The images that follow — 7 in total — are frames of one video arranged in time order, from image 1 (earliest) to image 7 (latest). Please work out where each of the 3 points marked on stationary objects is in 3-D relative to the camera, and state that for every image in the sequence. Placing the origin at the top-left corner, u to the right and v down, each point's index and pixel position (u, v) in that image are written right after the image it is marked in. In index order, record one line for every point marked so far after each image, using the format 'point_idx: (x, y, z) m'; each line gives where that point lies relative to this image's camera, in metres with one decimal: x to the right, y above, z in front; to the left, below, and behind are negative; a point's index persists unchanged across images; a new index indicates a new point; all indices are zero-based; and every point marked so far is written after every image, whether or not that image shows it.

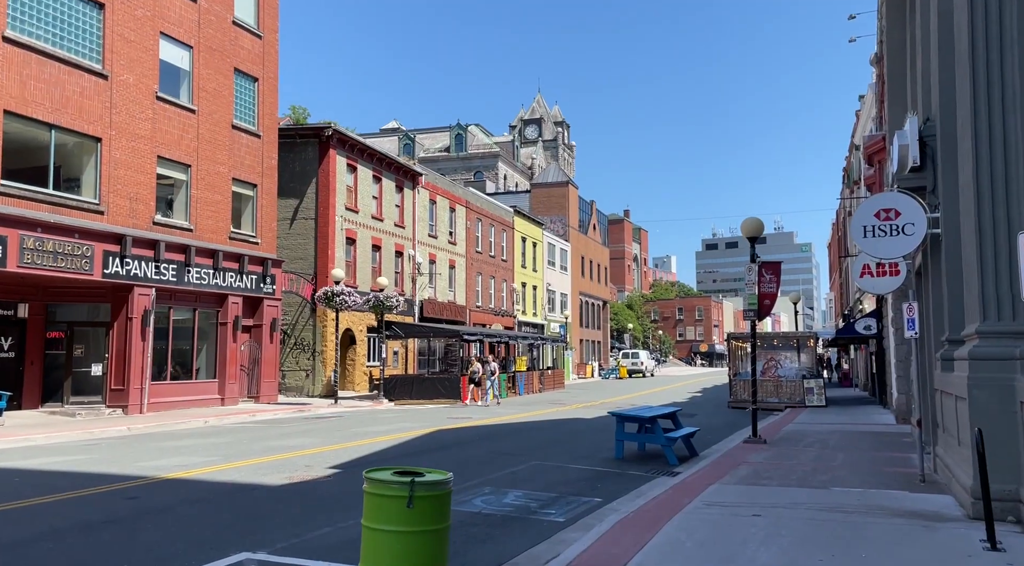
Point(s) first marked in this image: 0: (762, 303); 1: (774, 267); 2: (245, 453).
0: (+4.9, -0.4, +16.6) m
1: (+5.2, +0.3, +16.6) m
2: (-4.4, -2.8, +13.9) m
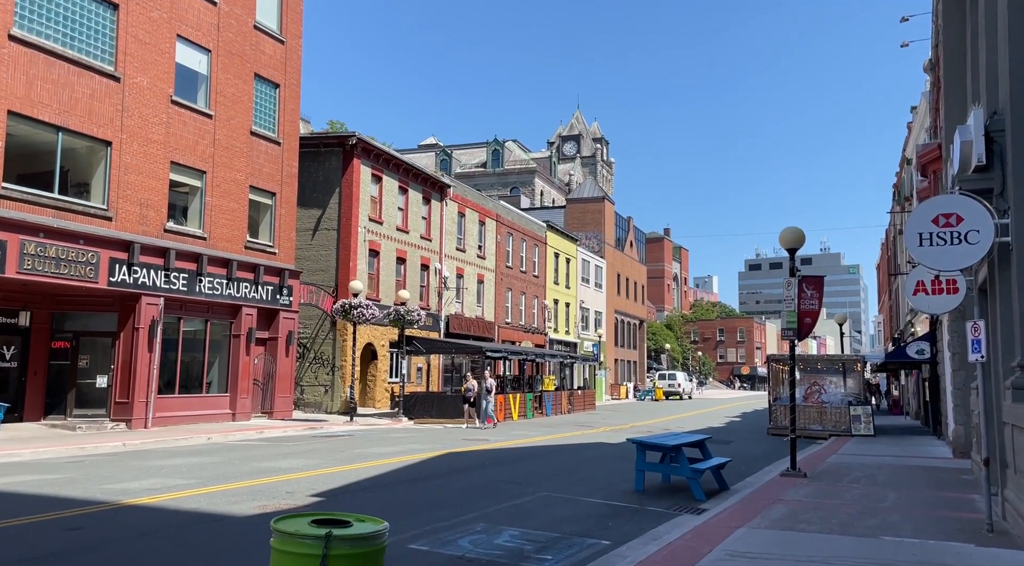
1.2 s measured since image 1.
0: (+5.2, -0.7, +15.1) m
1: (+5.5, 0.0, +15.0) m
2: (-4.3, -2.9, +12.8) m
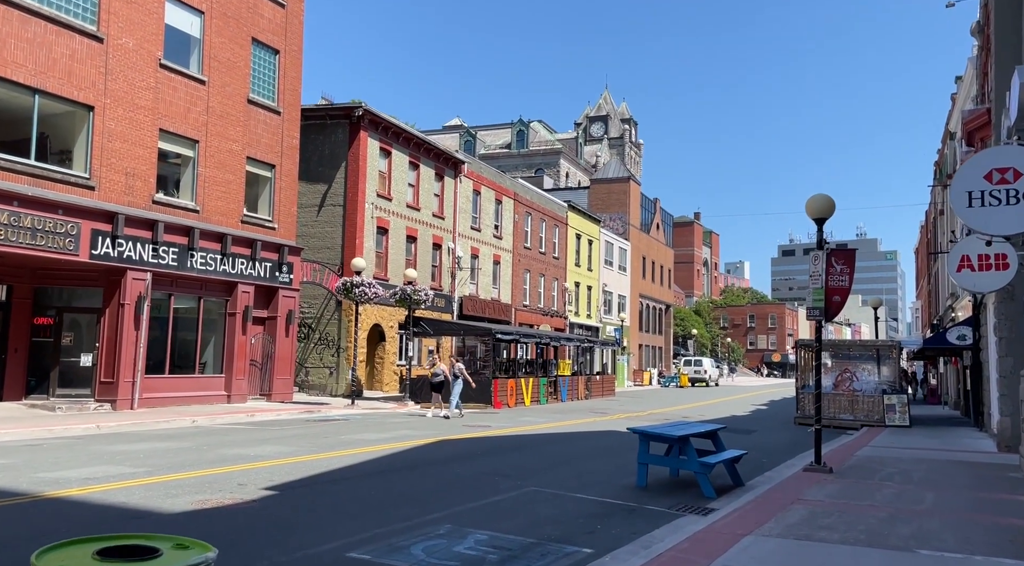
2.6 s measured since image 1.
0: (+5.1, -0.3, +13.5) m
1: (+5.4, +0.4, +13.4) m
2: (-4.5, -2.5, +11.5) m
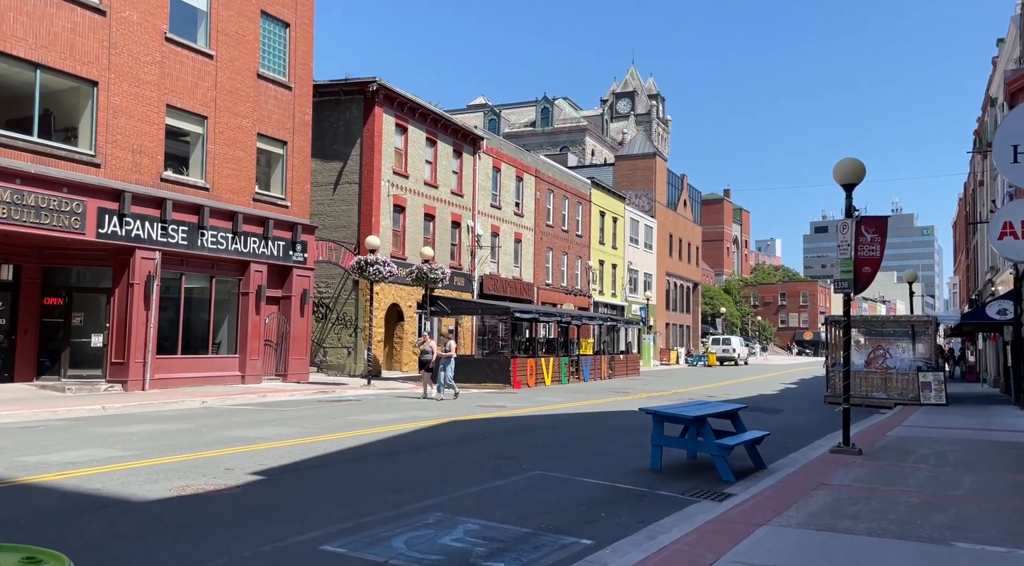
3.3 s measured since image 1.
0: (+5.2, +0.2, +12.6) m
1: (+5.5, +0.9, +12.5) m
2: (-4.4, -2.2, +11.1) m
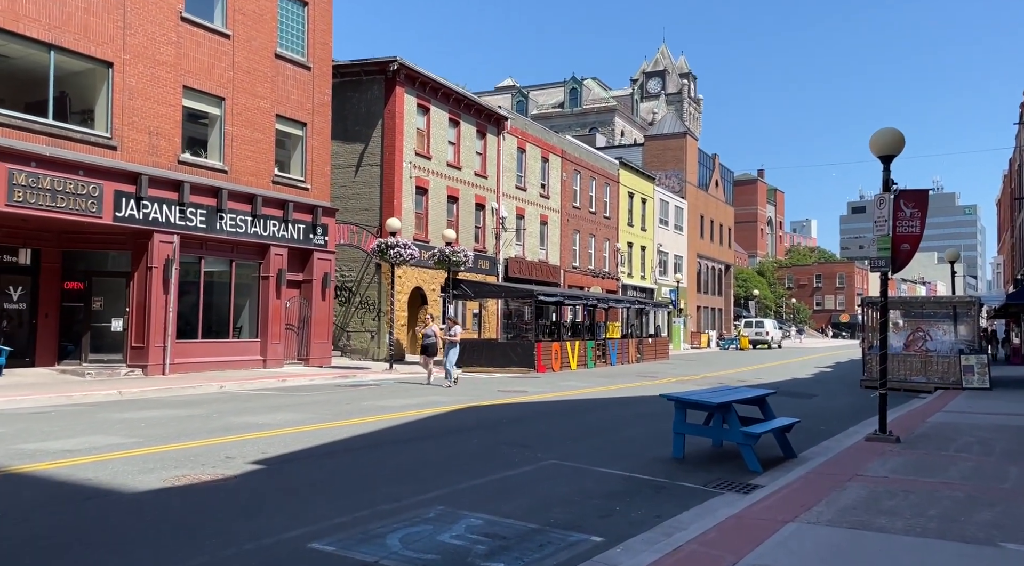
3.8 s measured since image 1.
0: (+5.4, +0.5, +11.9) m
1: (+5.7, +1.2, +11.8) m
2: (-4.2, -1.9, +10.8) m
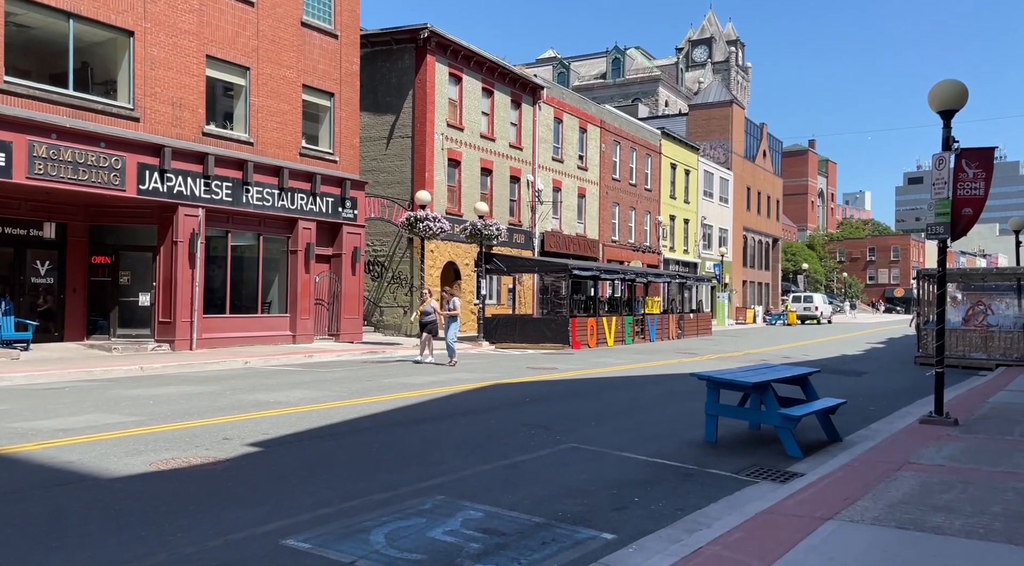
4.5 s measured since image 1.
0: (+5.7, +0.9, +10.8) m
1: (+5.9, +1.6, +10.7) m
2: (-4.0, -1.6, +10.3) m
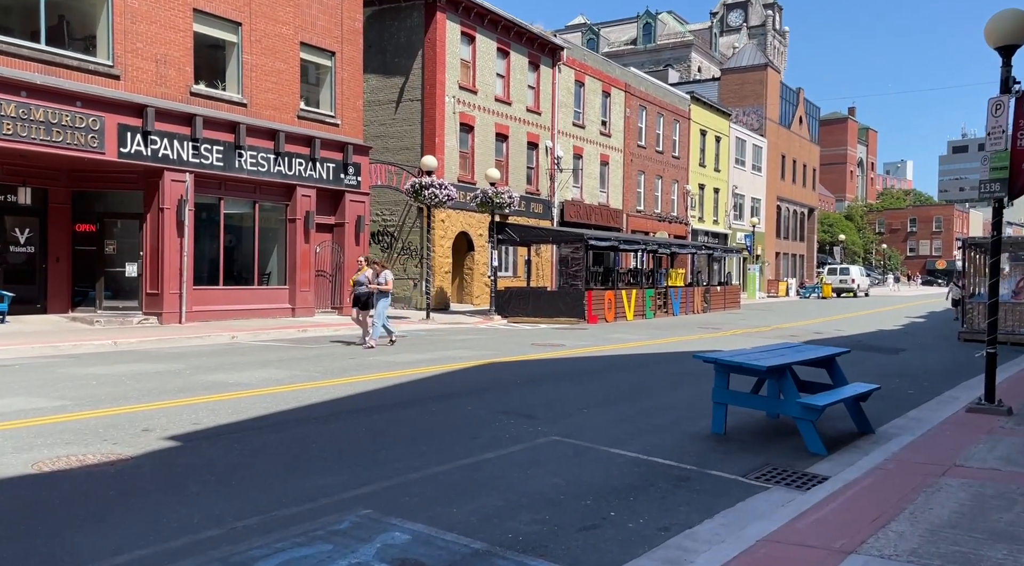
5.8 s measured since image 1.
0: (+5.5, +1.3, +9.2) m
1: (+5.7, +2.0, +9.0) m
2: (-4.2, -1.2, +9.1) m
